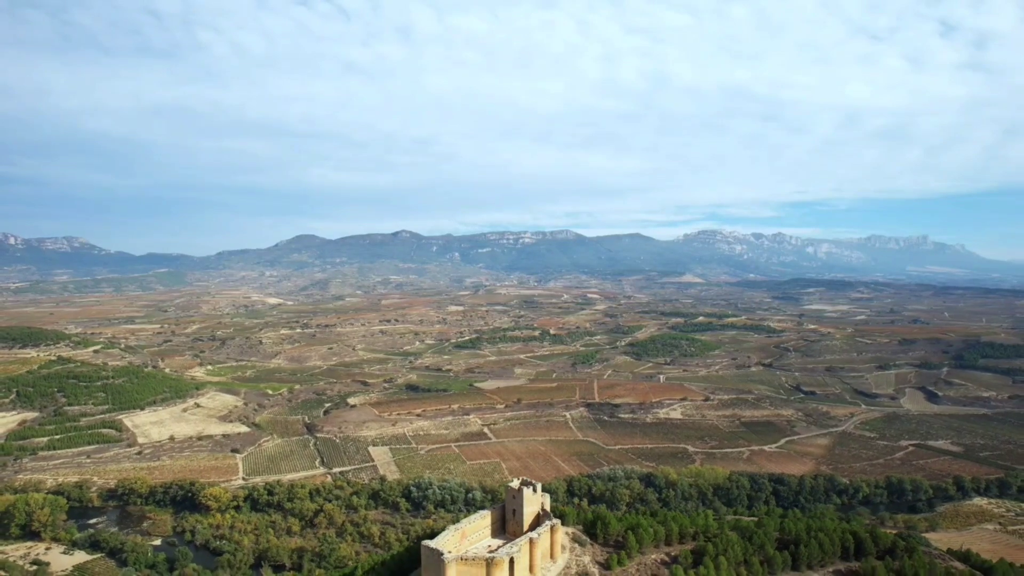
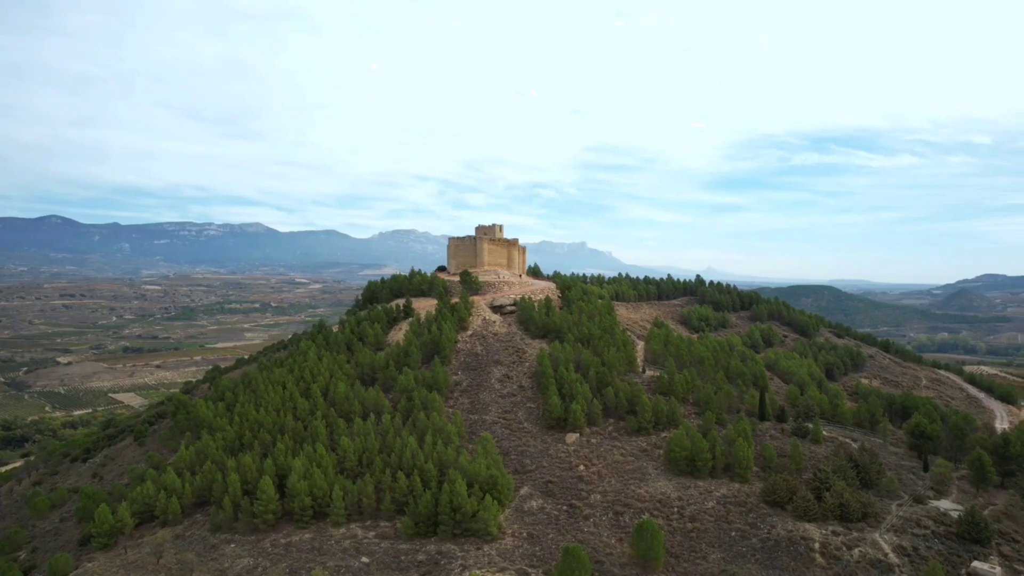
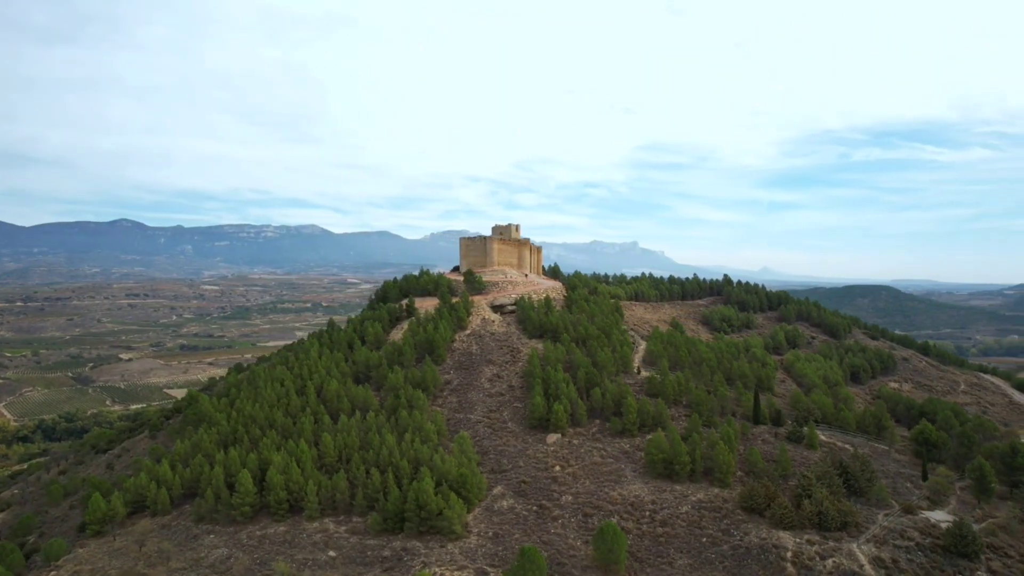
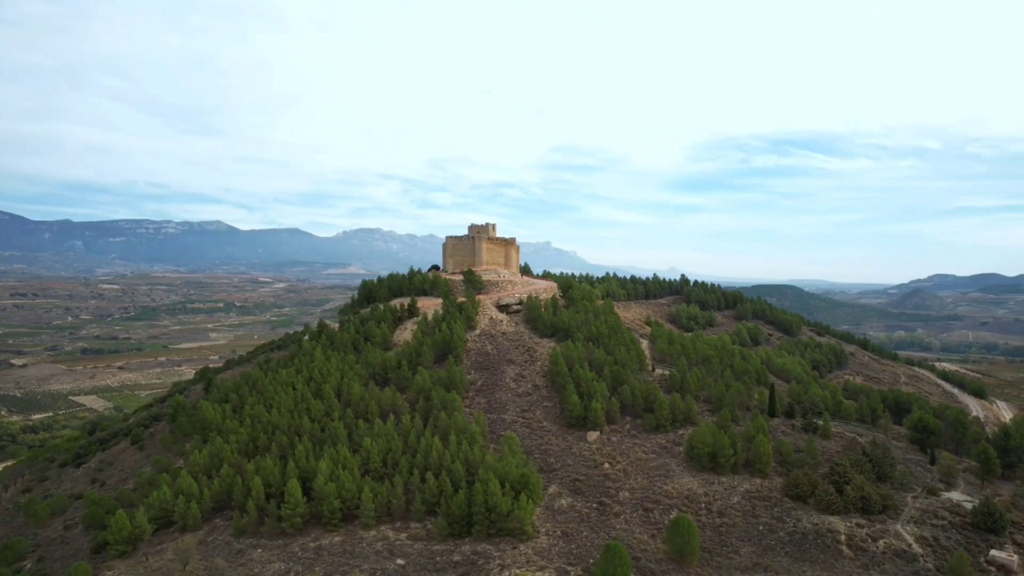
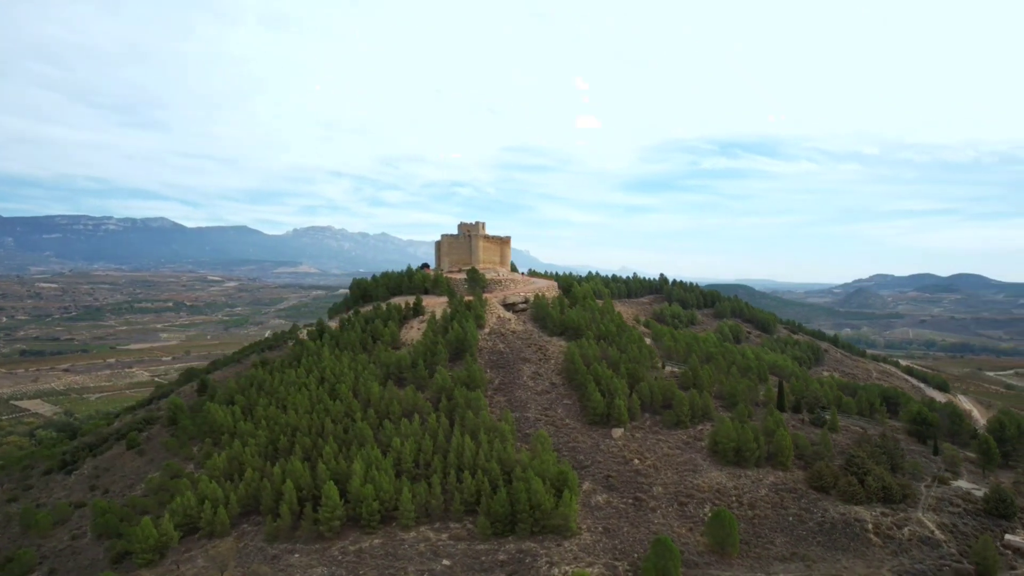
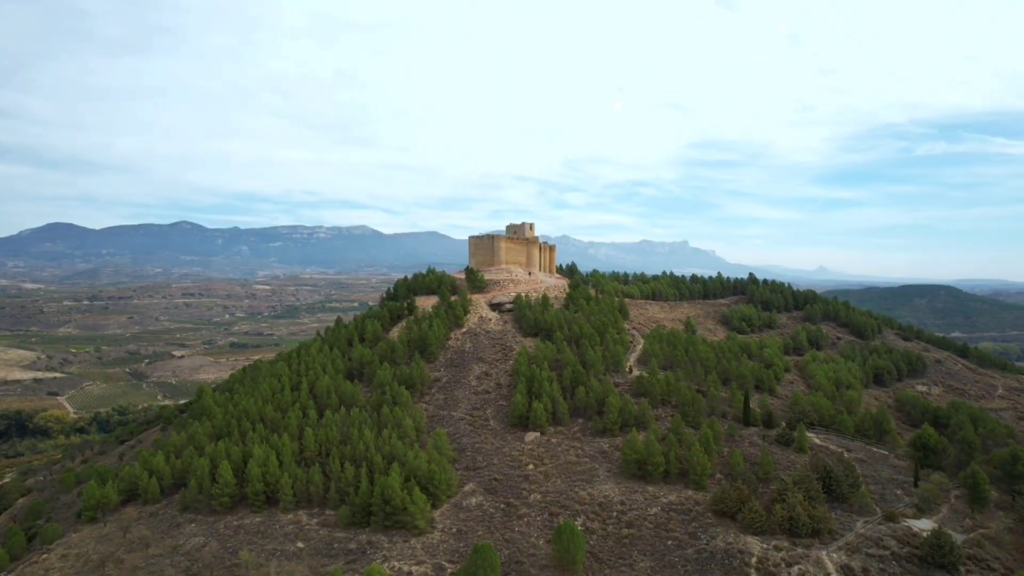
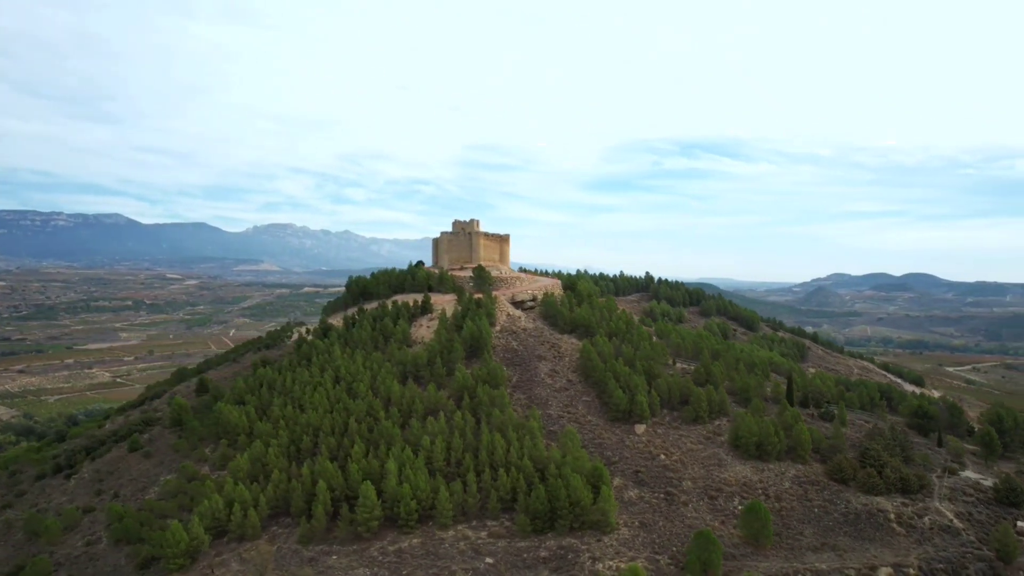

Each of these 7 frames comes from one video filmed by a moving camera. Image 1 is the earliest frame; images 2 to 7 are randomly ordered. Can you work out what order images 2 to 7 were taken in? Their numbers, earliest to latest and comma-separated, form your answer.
6, 3, 2, 4, 5, 7
